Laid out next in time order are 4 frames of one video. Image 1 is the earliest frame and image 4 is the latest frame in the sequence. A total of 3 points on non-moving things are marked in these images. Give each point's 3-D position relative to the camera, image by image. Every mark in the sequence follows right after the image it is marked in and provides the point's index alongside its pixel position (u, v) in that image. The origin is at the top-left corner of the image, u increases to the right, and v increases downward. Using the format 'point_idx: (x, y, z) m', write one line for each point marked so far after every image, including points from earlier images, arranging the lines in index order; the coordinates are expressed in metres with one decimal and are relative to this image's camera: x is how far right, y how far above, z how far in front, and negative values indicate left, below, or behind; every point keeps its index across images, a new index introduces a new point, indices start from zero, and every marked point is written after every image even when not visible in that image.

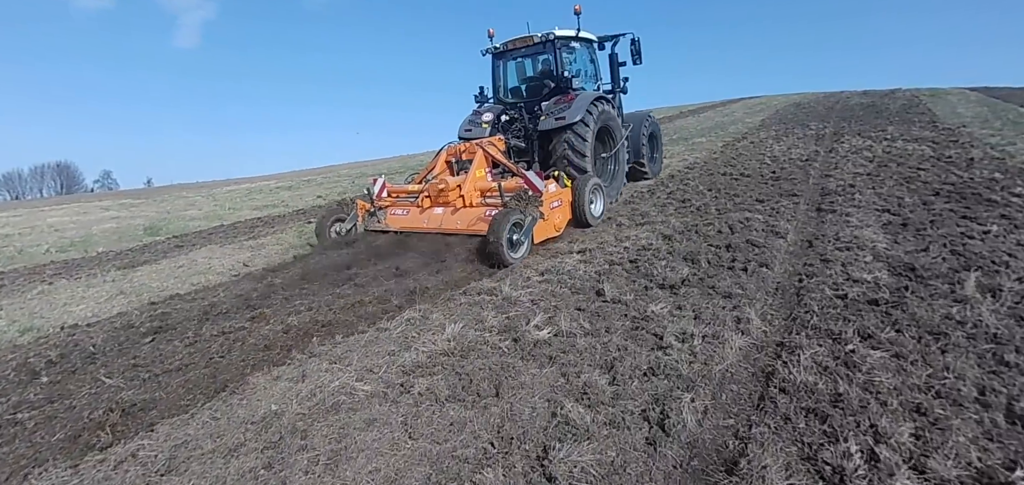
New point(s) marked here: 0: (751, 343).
0: (+1.3, -0.6, +2.5) m
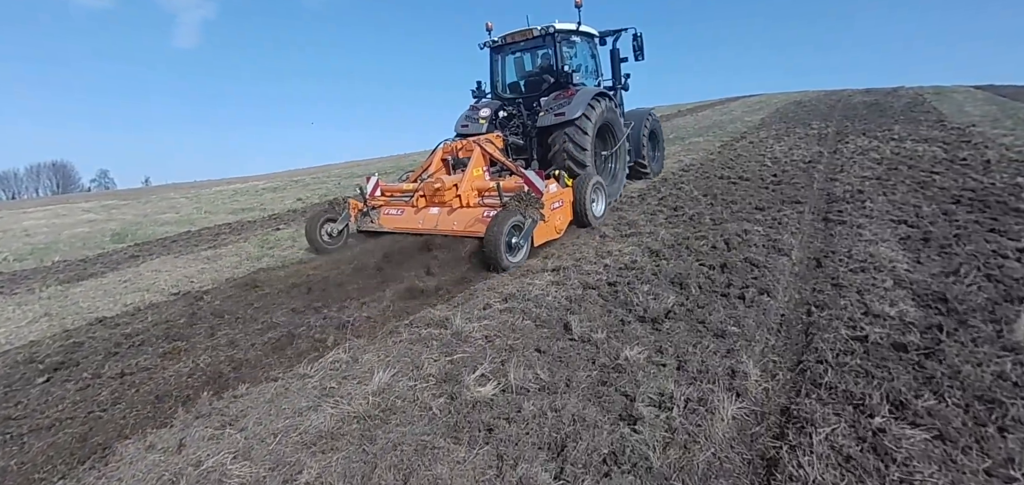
0: (+1.0, -0.7, +1.9) m
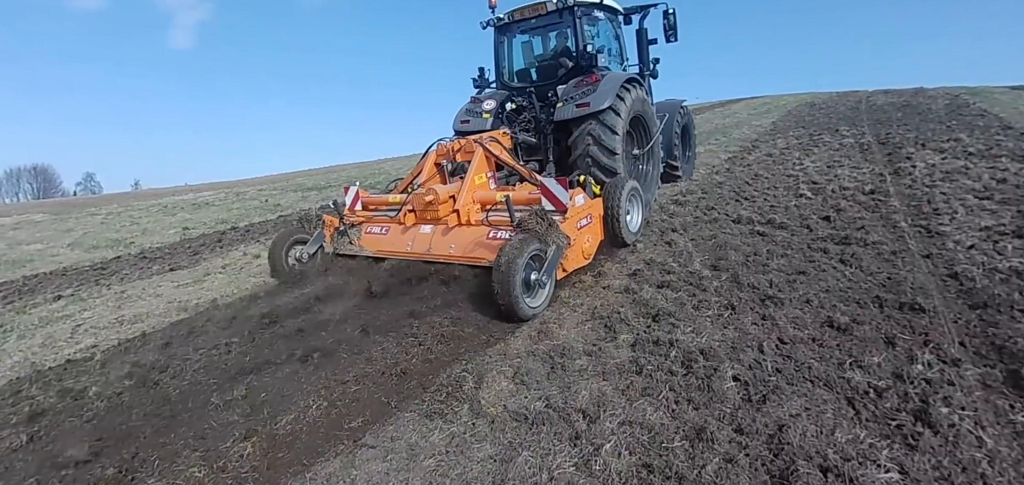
0: (-0.1, -1.5, -0.9) m
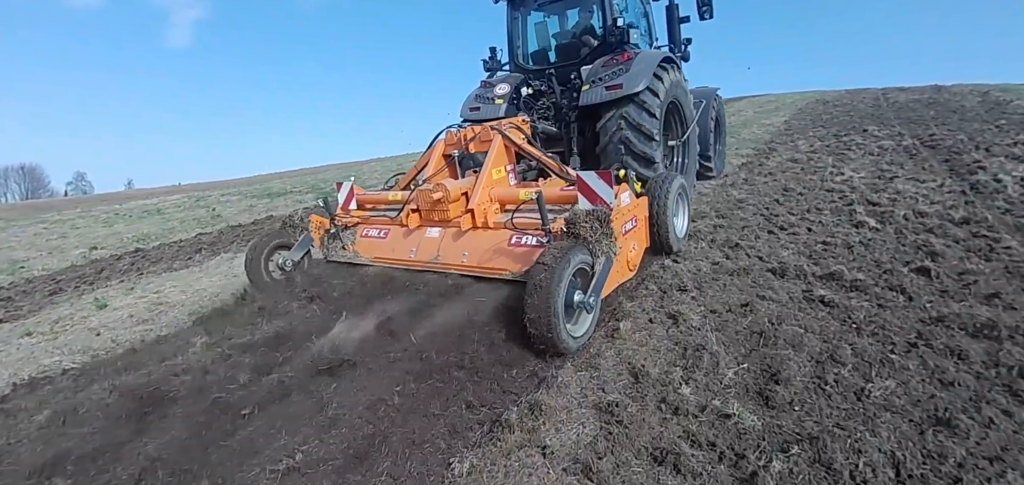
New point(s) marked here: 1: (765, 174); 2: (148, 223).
0: (-0.7, -2.0, -2.4) m
1: (+3.7, +1.0, +6.9) m
2: (-8.5, +0.4, +10.7) m
